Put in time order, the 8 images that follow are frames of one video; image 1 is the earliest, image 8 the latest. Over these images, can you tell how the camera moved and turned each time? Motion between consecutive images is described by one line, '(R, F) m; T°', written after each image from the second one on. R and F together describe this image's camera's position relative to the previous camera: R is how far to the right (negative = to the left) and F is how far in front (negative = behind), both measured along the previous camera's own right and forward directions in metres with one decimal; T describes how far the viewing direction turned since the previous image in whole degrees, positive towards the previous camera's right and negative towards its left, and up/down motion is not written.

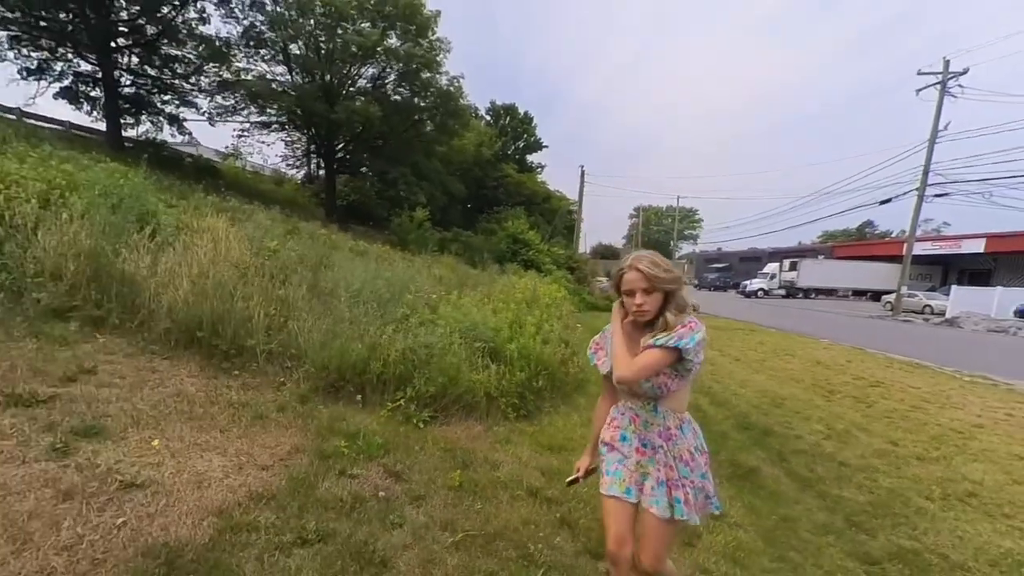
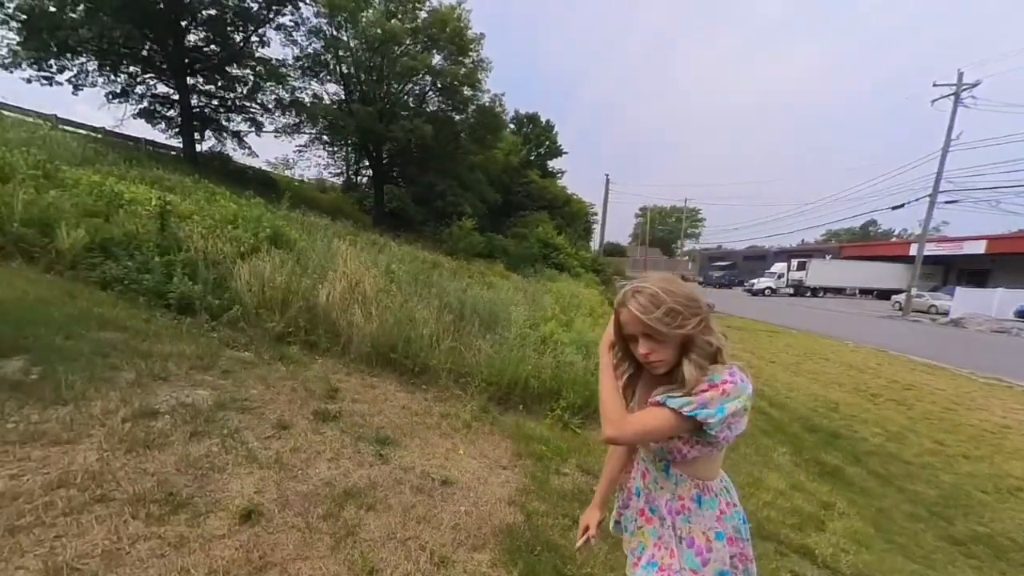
(-1.7, -0.9) m; -1°
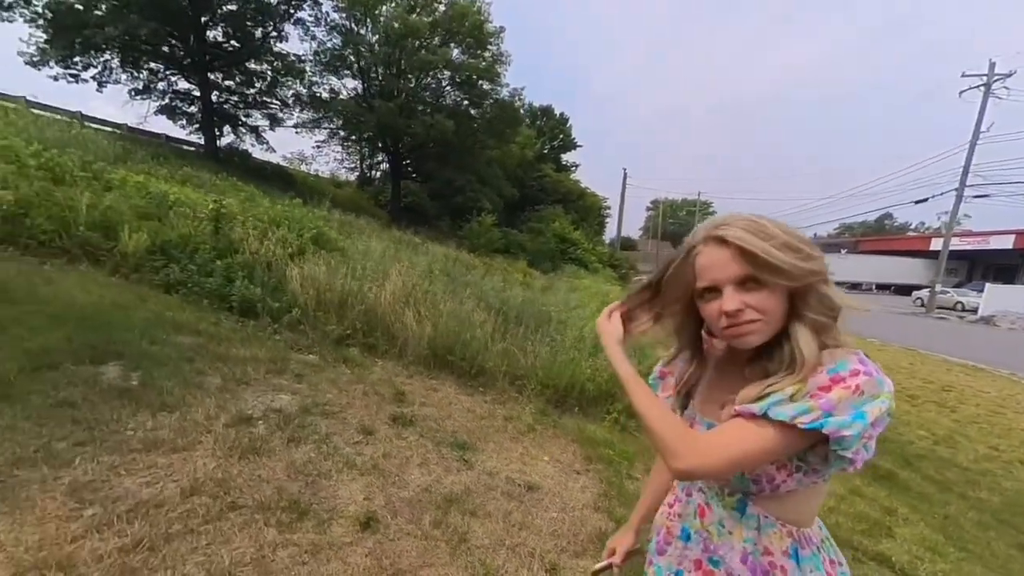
(-0.7, 0.0) m; -1°
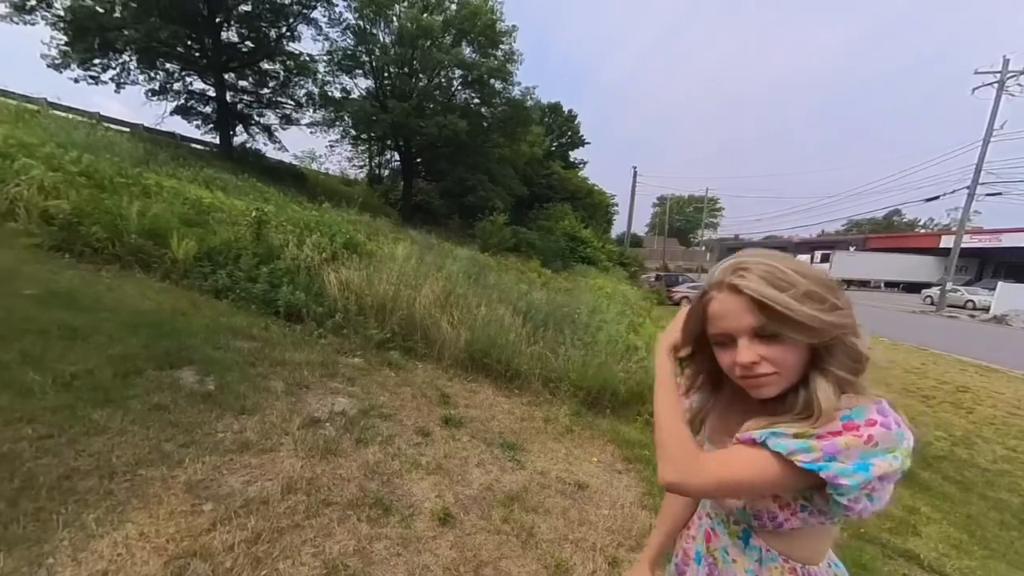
(-0.4, -0.2) m; -1°
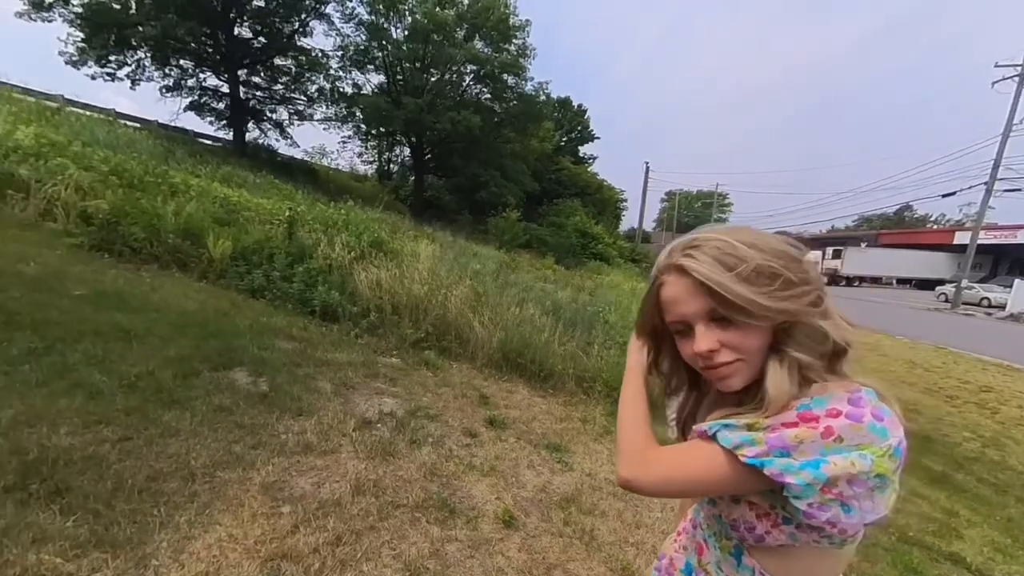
(-0.4, 0.0) m; -1°
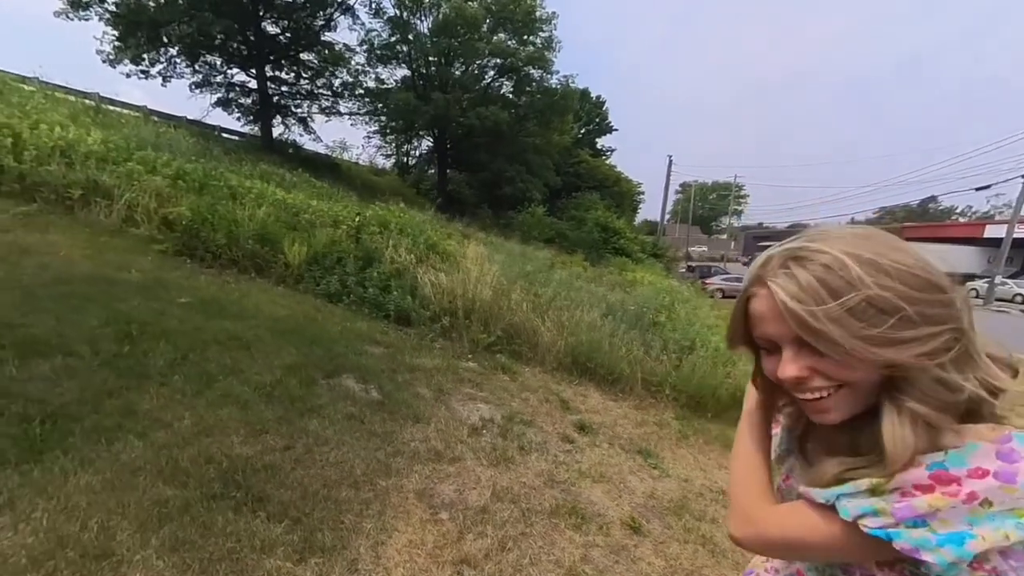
(-0.9, -0.1) m; -1°
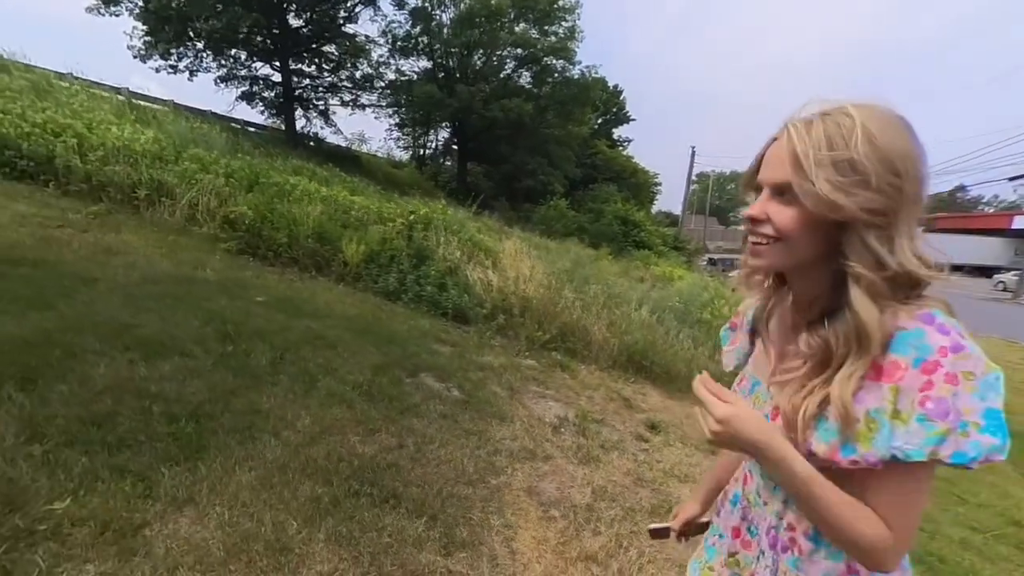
(-0.7, -0.1) m; -1°
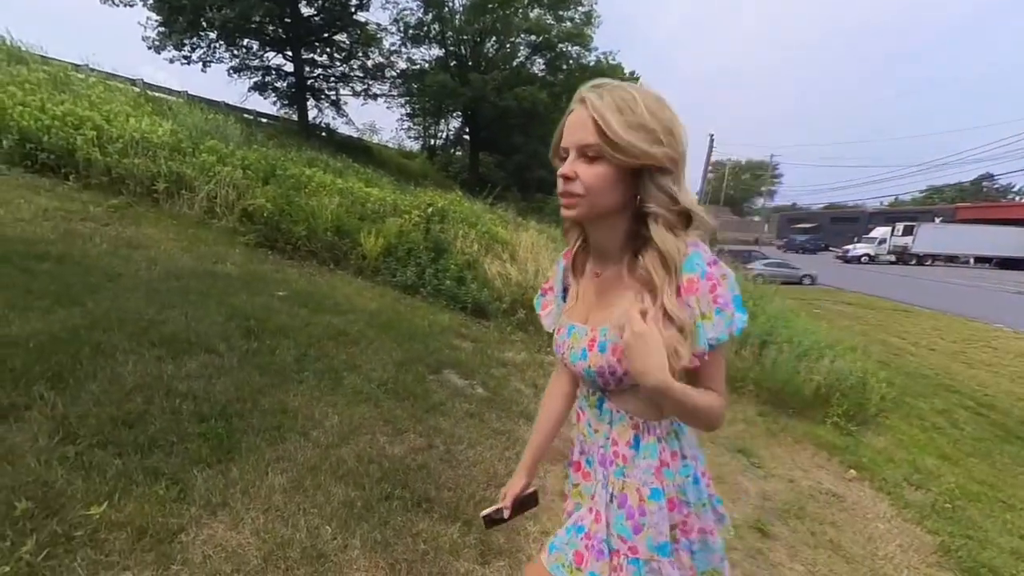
(-0.2, +0.1) m; -1°
